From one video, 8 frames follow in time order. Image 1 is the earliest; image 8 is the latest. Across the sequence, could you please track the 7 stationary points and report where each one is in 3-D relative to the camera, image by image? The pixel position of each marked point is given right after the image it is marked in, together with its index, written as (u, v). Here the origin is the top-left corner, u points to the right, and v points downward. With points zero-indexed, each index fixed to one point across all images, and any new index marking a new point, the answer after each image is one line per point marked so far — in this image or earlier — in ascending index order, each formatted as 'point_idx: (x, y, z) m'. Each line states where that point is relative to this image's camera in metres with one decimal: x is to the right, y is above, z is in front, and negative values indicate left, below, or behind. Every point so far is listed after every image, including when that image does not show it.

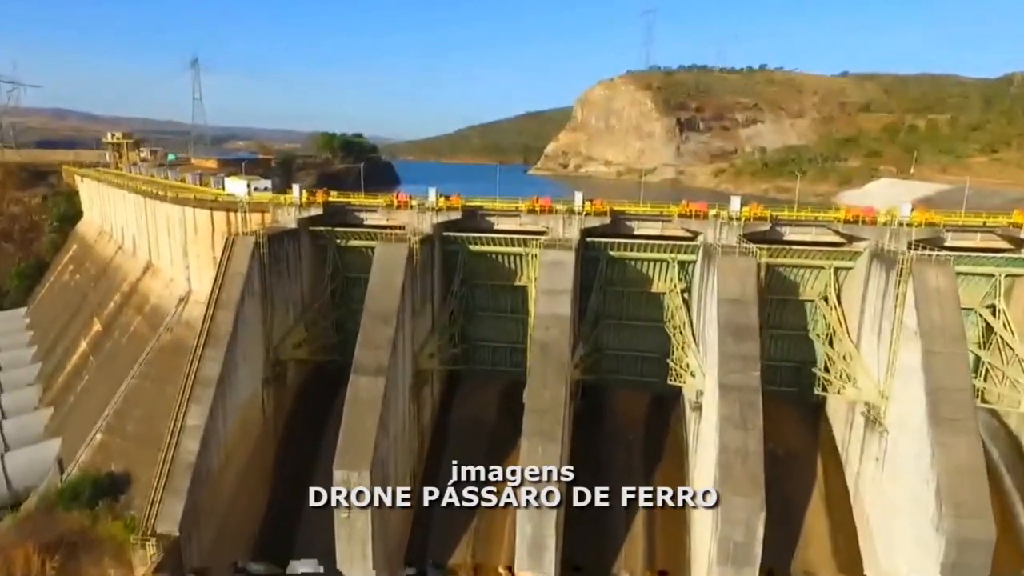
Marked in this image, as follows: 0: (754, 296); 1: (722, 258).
0: (+7.0, -0.2, +18.3) m
1: (+6.3, +0.9, +18.9) m
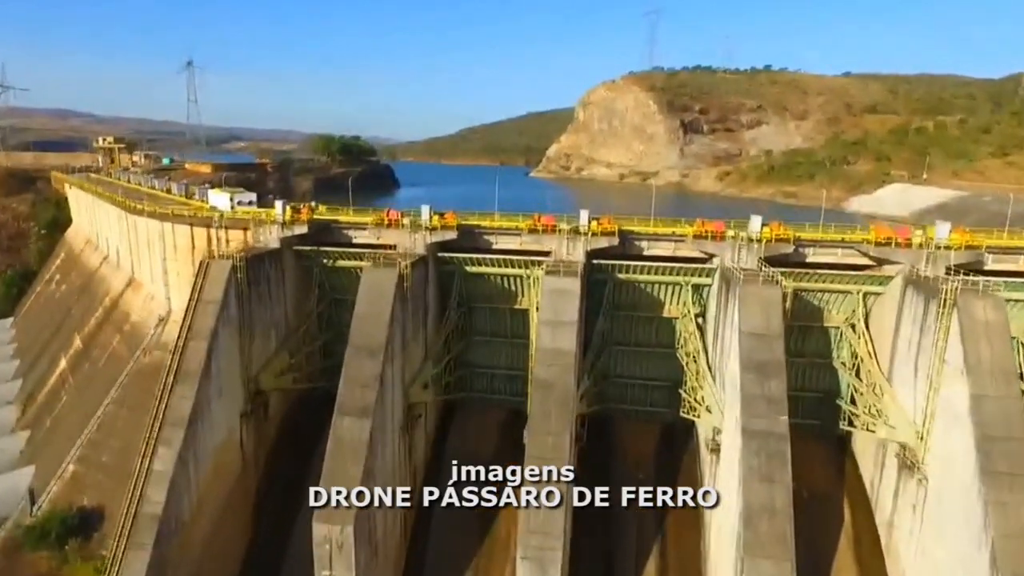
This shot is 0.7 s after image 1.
0: (+7.0, -1.1, +16.5) m
1: (+6.3, 0.0, +17.1) m
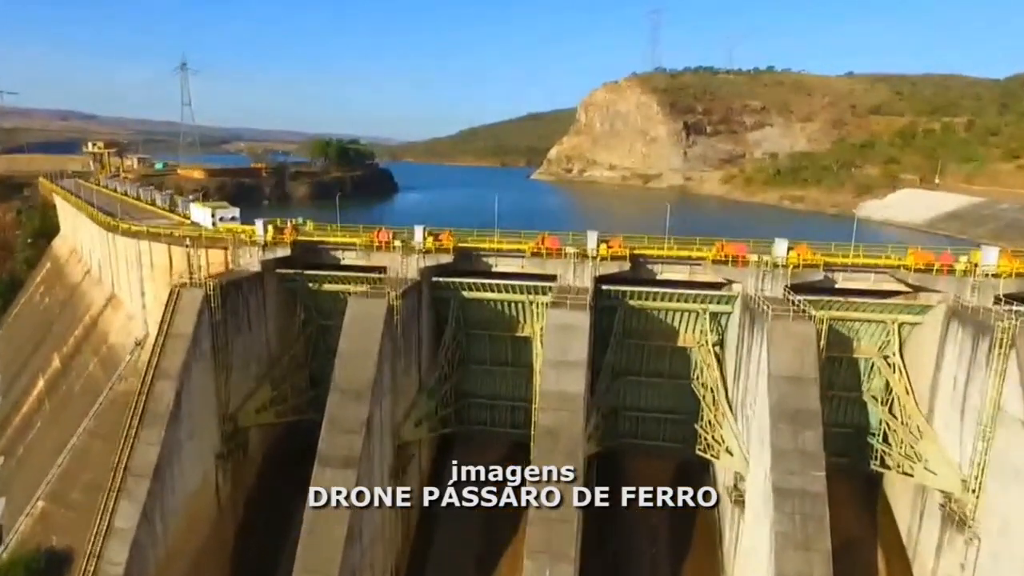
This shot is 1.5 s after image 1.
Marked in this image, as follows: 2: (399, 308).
0: (+7.0, -2.0, +14.7) m
1: (+6.3, -0.8, +15.3) m
2: (-3.1, -0.6, +17.6) m
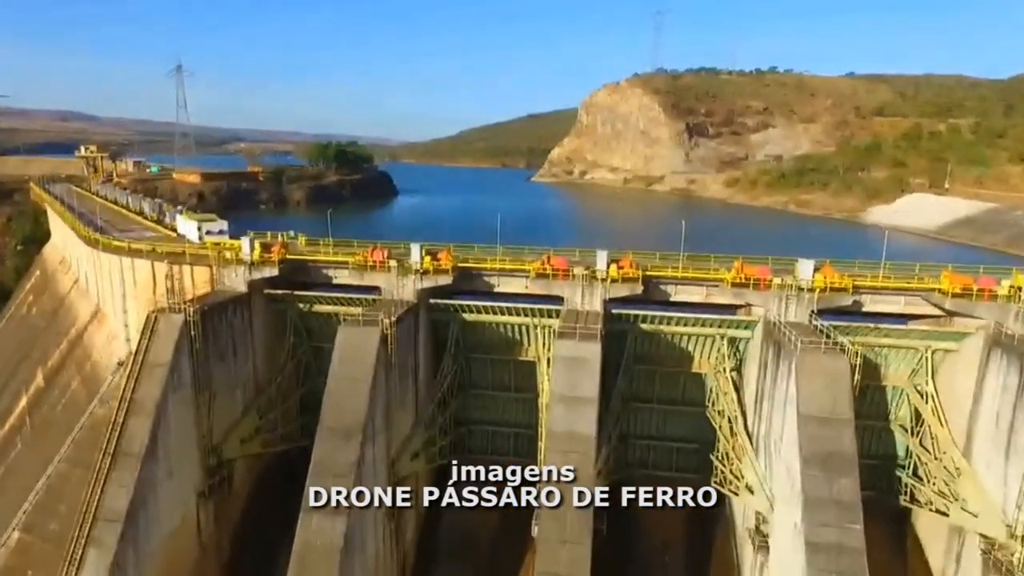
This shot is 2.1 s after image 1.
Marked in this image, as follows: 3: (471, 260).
0: (+7.1, -2.6, +13.4) m
1: (+6.4, -1.5, +14.0) m
2: (-3.1, -1.2, +16.3) m
3: (-1.2, +0.9, +19.5) m
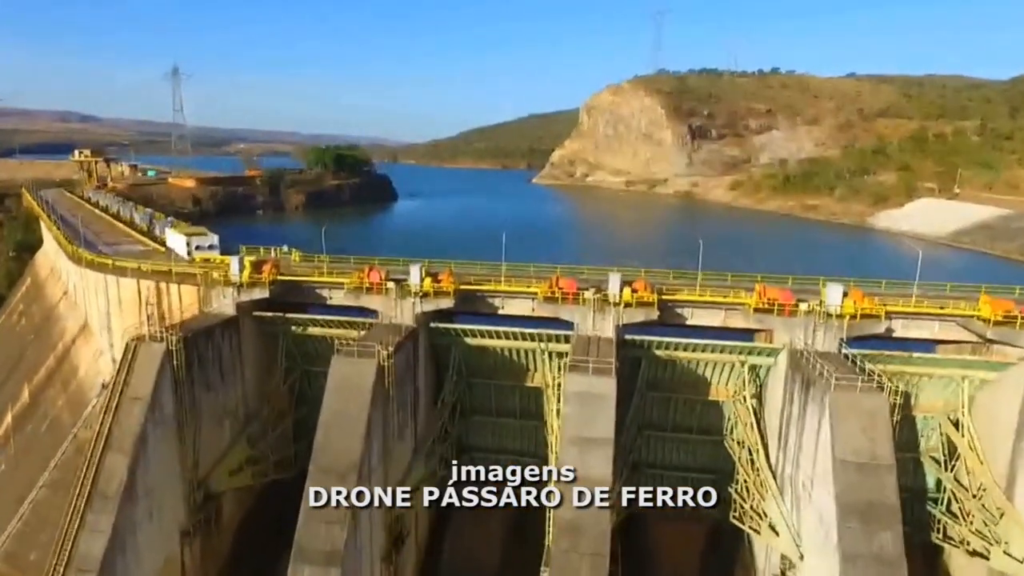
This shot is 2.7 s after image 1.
0: (+7.3, -3.3, +12.2) m
1: (+6.5, -2.1, +12.8) m
2: (-2.9, -1.9, +15.2) m
3: (-1.1, +0.2, +18.3) m
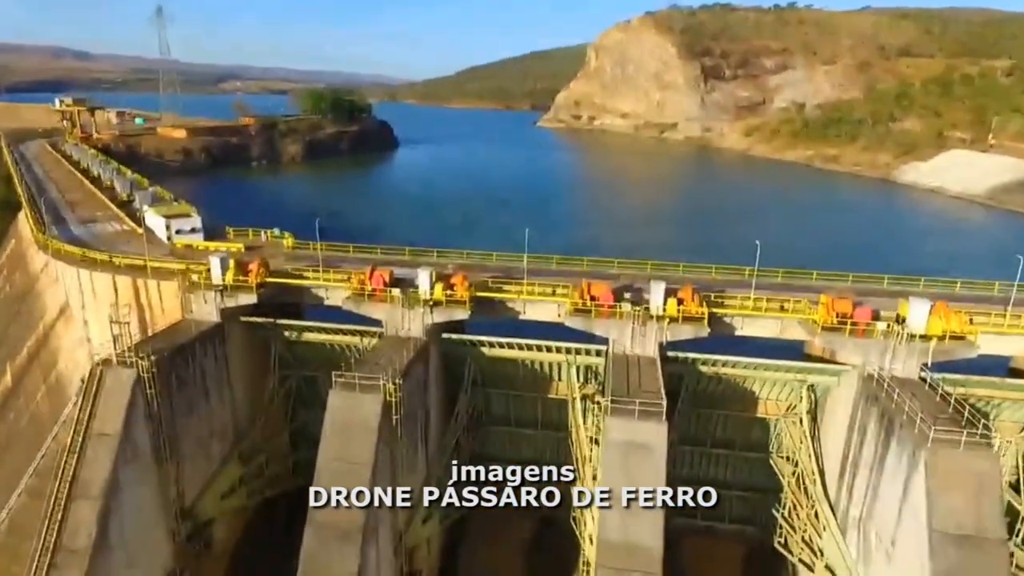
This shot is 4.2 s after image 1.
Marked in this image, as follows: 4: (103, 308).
0: (+7.8, -3.9, +10.2) m
1: (+7.1, -2.7, +10.7) m
2: (-2.3, -2.2, +13.0) m
3: (-0.5, +0.2, +16.0) m
4: (-12.2, -0.6, +18.9) m
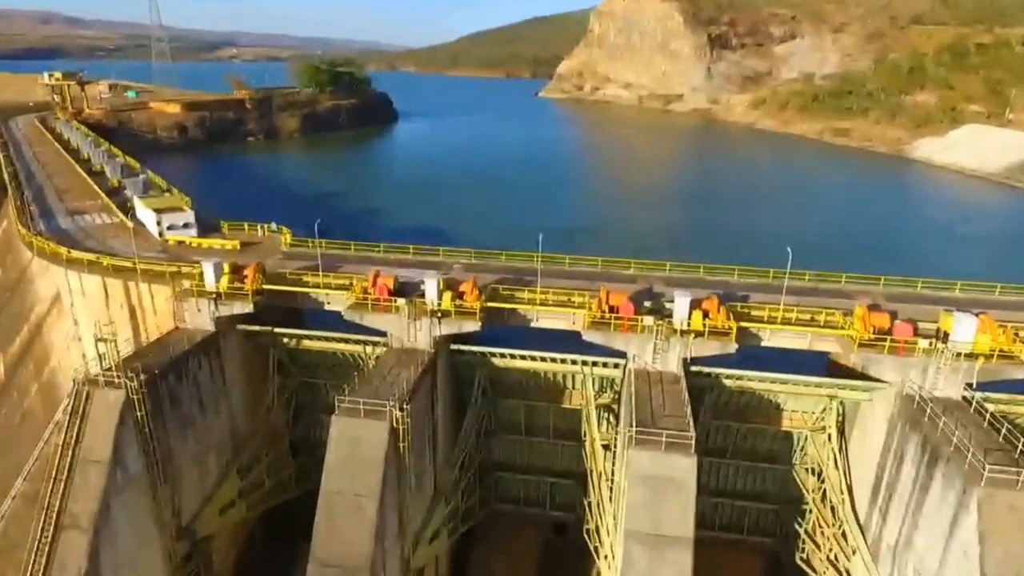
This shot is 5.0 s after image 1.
0: (+8.1, -4.3, +9.4) m
1: (+7.4, -3.1, +9.9) m
2: (-2.0, -2.5, +12.2) m
3: (-0.2, 0.0, +15.0) m
4: (-11.9, -0.6, +18.0) m
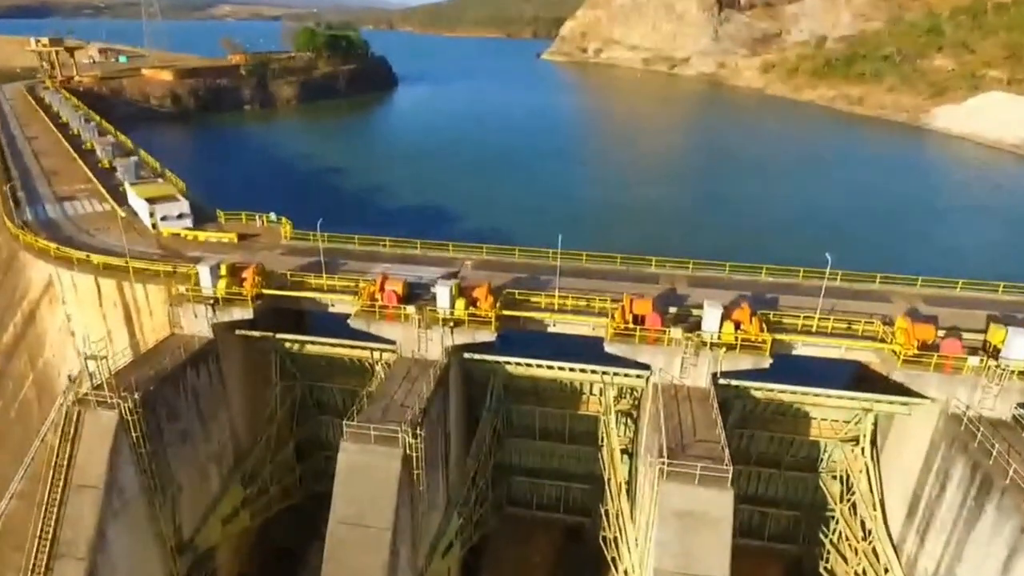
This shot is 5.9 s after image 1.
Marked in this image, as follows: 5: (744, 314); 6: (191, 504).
0: (+8.5, -4.7, +8.8) m
1: (+7.8, -3.5, +9.1) m
2: (-1.7, -2.8, +11.4) m
3: (+0.2, -0.1, +14.1) m
4: (-11.6, -0.5, +17.1) m
5: (+4.6, -0.5, +12.7) m
6: (-7.0, -4.7, +13.8) m
